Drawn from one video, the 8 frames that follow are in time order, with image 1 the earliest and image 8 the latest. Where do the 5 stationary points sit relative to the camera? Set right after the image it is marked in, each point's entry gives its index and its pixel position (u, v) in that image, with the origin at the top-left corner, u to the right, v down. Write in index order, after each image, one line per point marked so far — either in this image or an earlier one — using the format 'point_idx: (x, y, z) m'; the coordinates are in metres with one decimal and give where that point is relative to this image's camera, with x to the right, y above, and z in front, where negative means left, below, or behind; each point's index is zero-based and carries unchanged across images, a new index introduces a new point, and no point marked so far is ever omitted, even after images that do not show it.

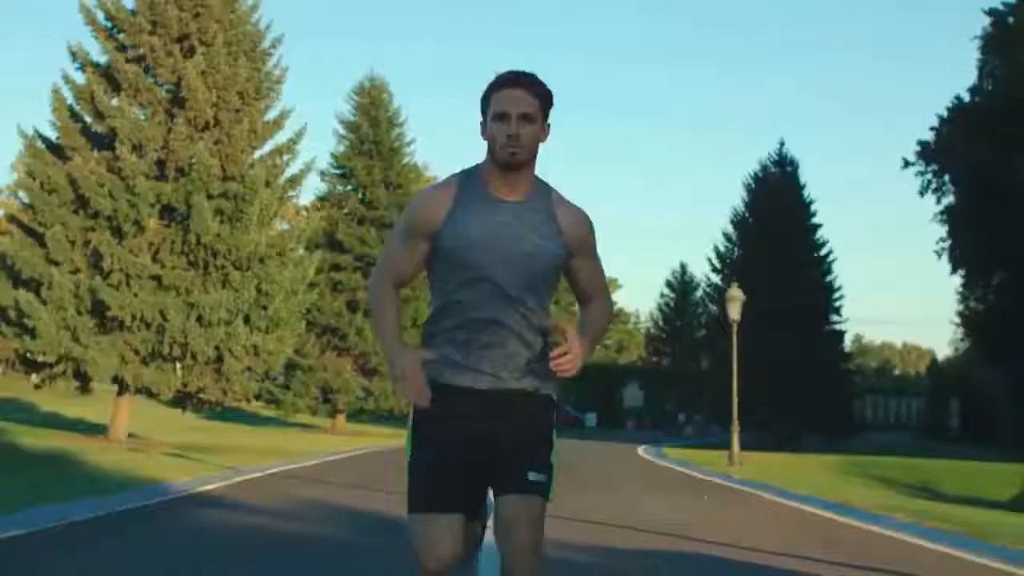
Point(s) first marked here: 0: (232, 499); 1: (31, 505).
0: (-3.3, -2.5, +17.1) m
1: (-5.7, -2.6, +17.3) m
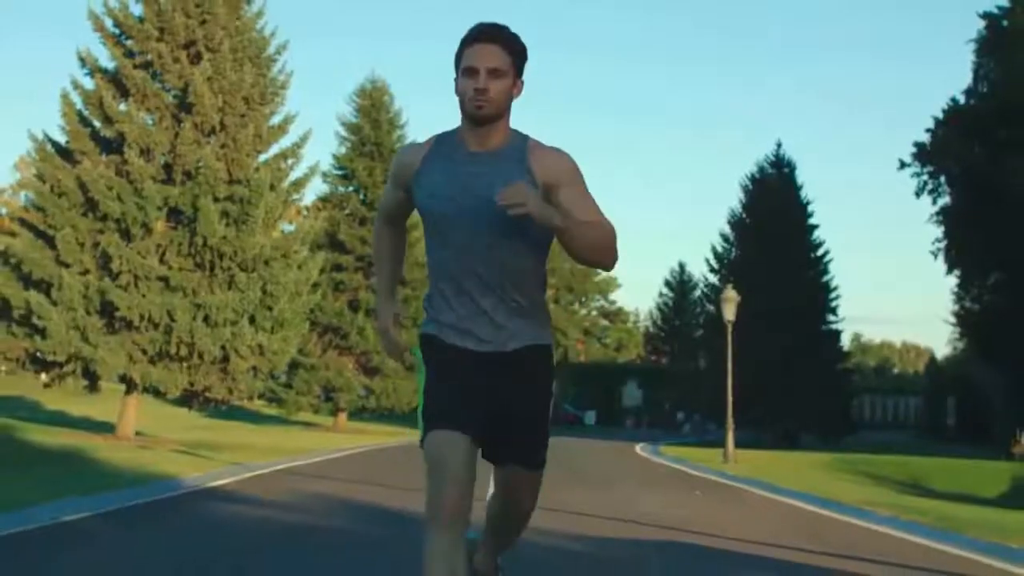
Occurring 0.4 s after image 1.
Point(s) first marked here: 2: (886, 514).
0: (-3.4, -2.6, +17.8) m
1: (-5.8, -2.6, +18.0) m
2: (+5.1, -3.0, +19.4) m
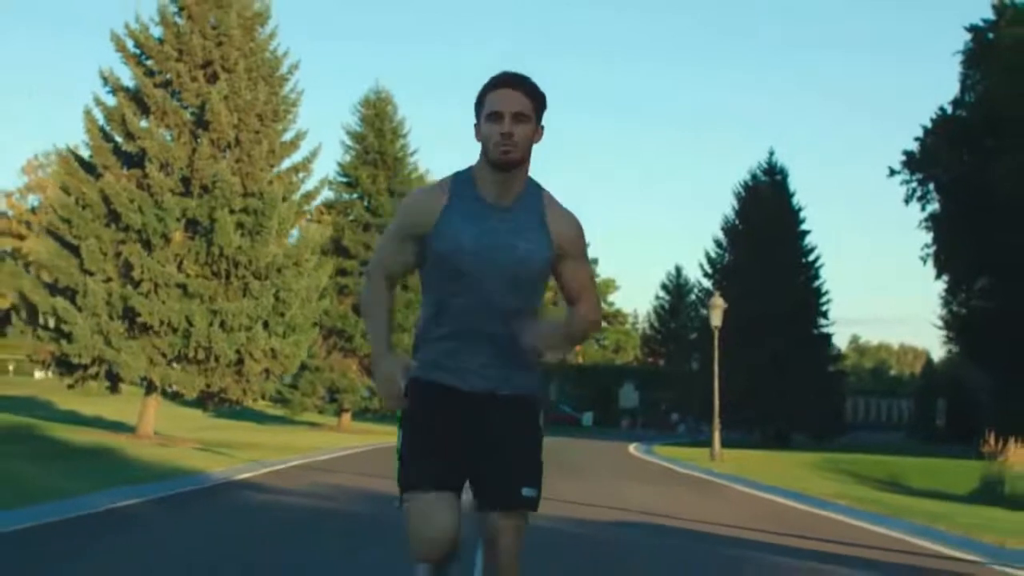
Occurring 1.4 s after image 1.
0: (-3.4, -2.7, +19.7) m
1: (-5.8, -2.8, +19.8) m
2: (+5.0, -3.2, +21.3) m
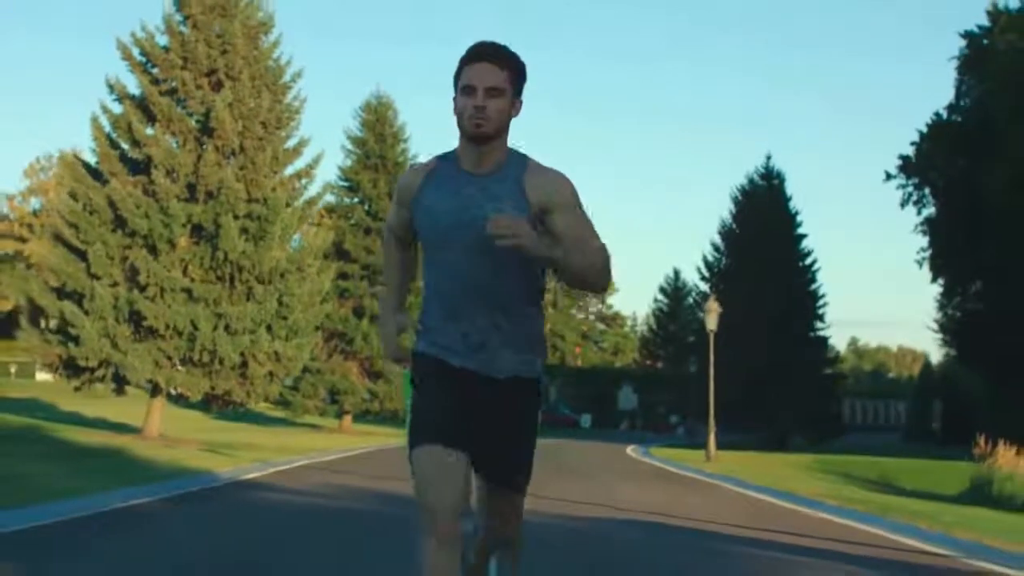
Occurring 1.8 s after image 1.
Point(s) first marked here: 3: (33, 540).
0: (-3.4, -2.8, +20.3) m
1: (-5.8, -2.8, +20.5) m
2: (+5.0, -3.3, +21.9) m
3: (-5.1, -2.7, +15.5) m
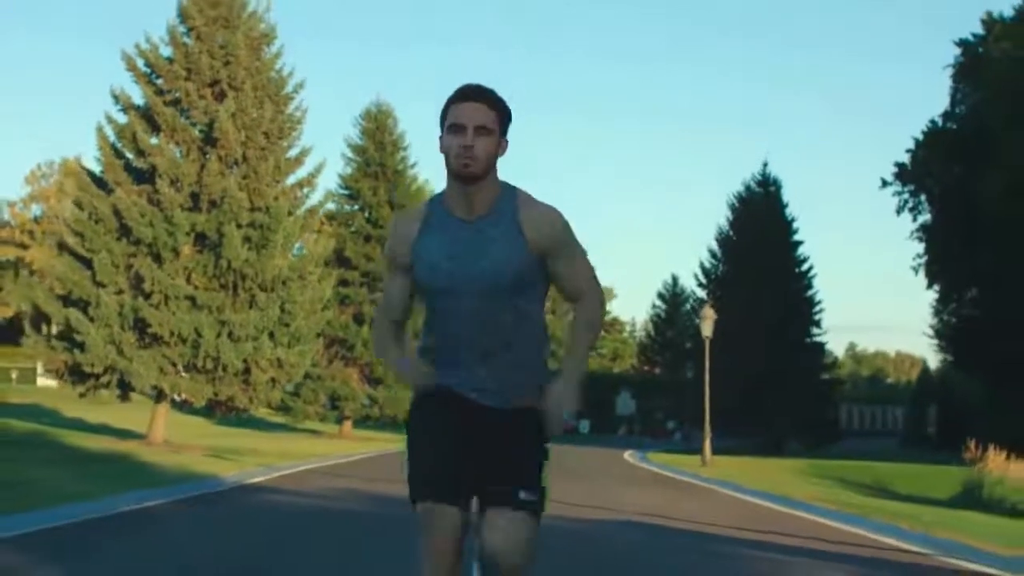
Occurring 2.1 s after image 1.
0: (-3.4, -2.9, +20.9) m
1: (-5.8, -3.0, +21.0) m
2: (+5.0, -3.4, +22.5) m
3: (-5.1, -2.8, +16.0) m
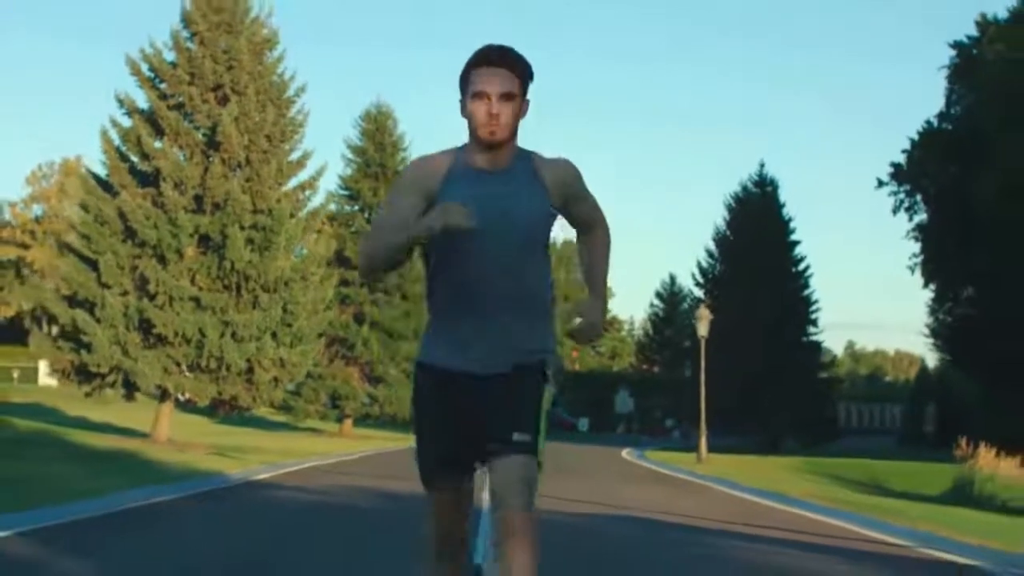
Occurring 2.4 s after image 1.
0: (-3.5, -3.0, +21.4) m
1: (-5.8, -3.0, +21.6) m
2: (+5.0, -3.4, +23.0) m
3: (-5.1, -2.8, +16.6) m
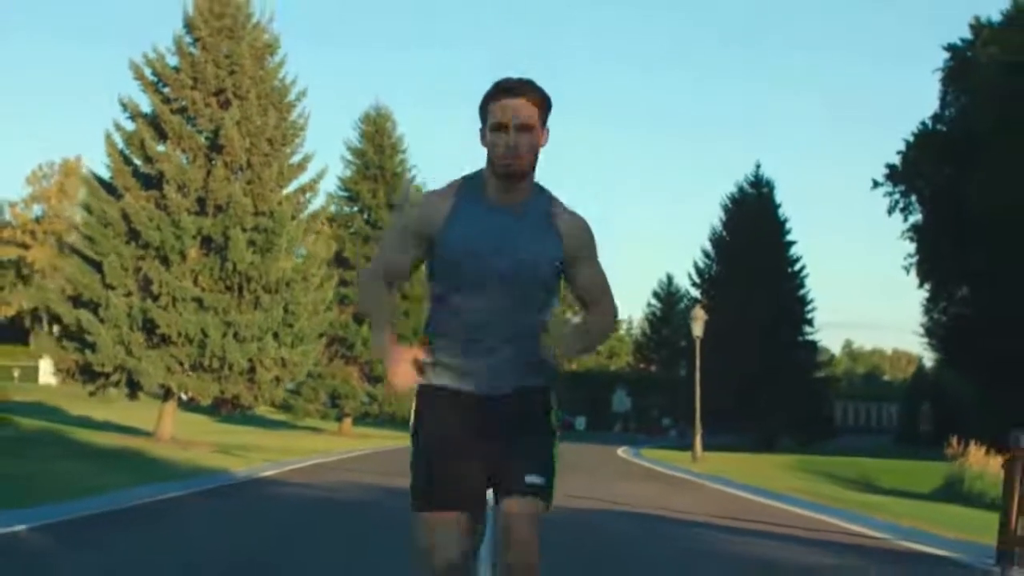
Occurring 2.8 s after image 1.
0: (-3.5, -3.0, +22.0) m
1: (-5.9, -3.0, +22.1) m
2: (+4.9, -3.5, +23.6) m
3: (-5.2, -2.9, +17.2) m
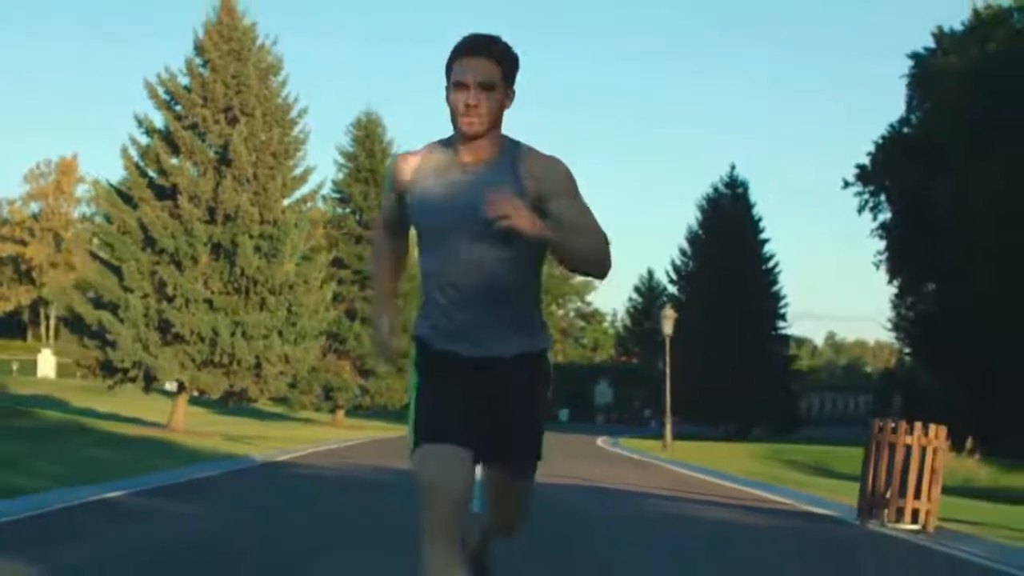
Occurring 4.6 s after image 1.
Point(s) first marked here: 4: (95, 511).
0: (-3.8, -3.1, +25.2) m
1: (-6.2, -3.2, +25.3) m
2: (+4.6, -3.6, +26.9) m
3: (-5.4, -3.0, +20.4) m
4: (-5.6, -2.9, +19.2) m
